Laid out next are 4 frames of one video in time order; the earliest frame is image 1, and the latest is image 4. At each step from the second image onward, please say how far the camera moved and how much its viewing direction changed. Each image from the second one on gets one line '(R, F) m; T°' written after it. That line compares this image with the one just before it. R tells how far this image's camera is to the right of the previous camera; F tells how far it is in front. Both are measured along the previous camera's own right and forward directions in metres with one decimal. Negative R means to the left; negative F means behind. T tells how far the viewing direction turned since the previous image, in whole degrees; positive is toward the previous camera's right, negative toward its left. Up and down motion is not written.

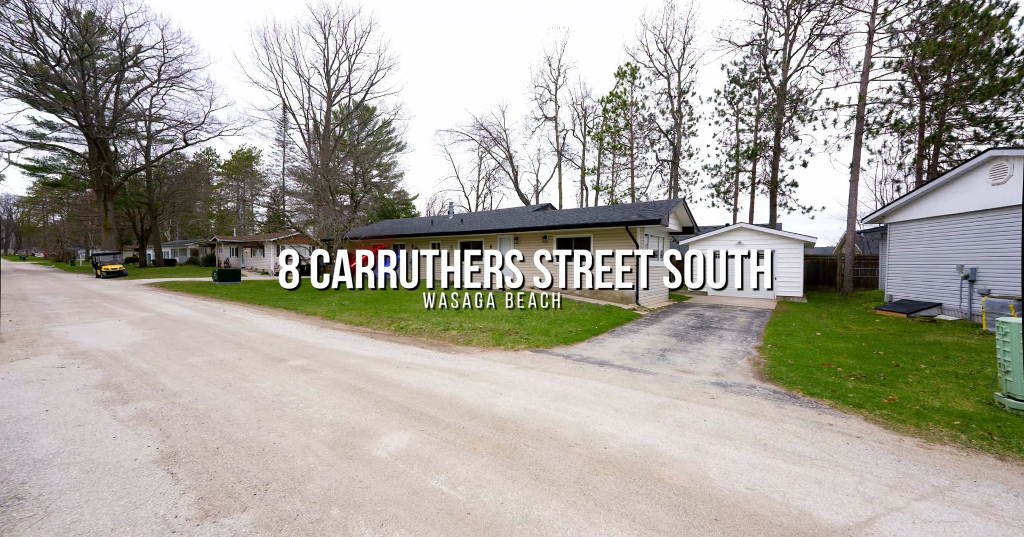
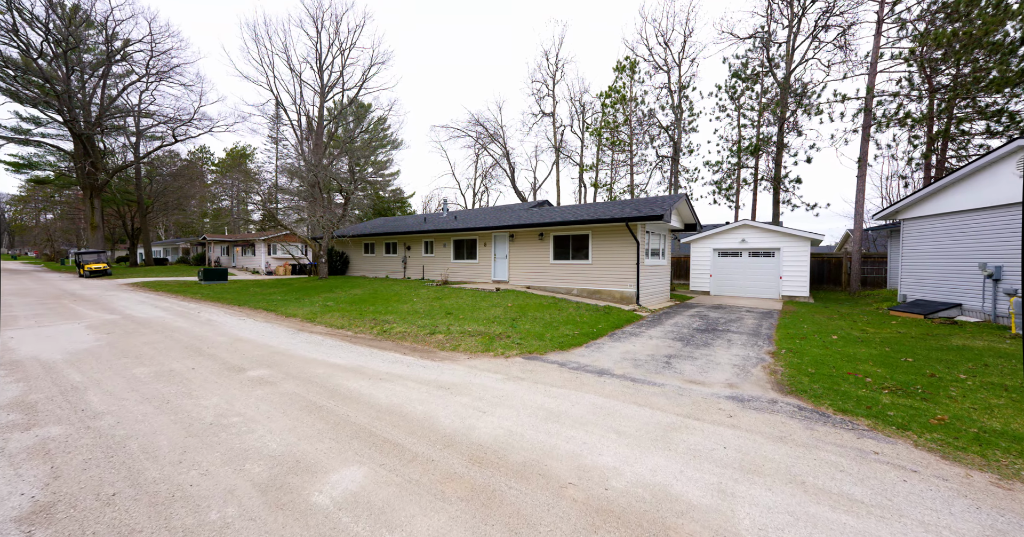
(+0.1, +0.6) m; 0°
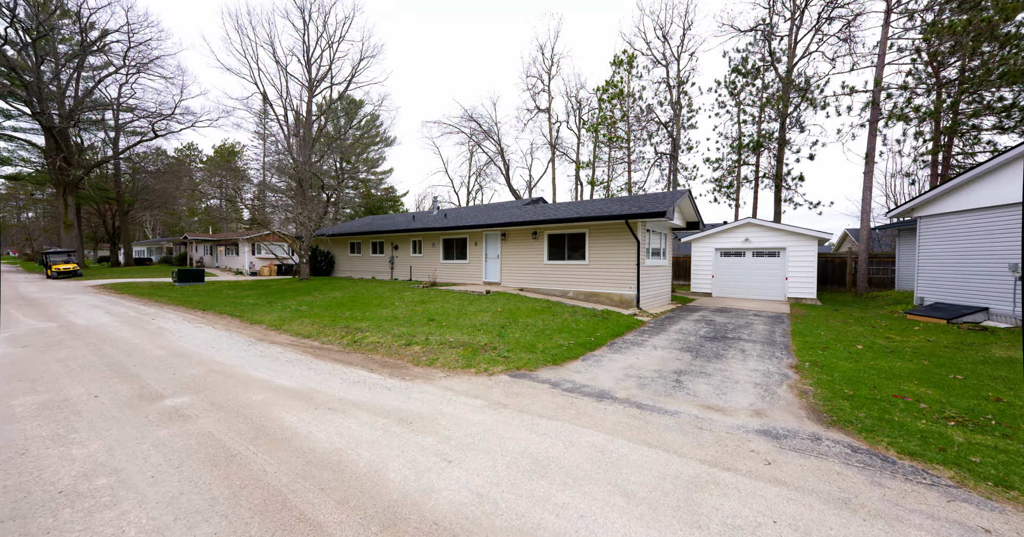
(+0.2, +0.9) m; +1°
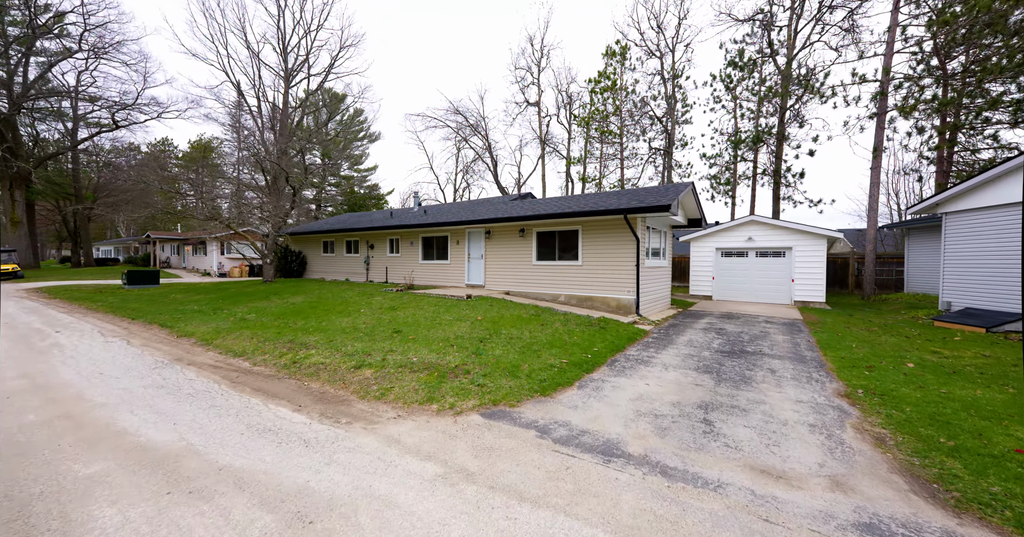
(+0.2, +1.4) m; +1°
